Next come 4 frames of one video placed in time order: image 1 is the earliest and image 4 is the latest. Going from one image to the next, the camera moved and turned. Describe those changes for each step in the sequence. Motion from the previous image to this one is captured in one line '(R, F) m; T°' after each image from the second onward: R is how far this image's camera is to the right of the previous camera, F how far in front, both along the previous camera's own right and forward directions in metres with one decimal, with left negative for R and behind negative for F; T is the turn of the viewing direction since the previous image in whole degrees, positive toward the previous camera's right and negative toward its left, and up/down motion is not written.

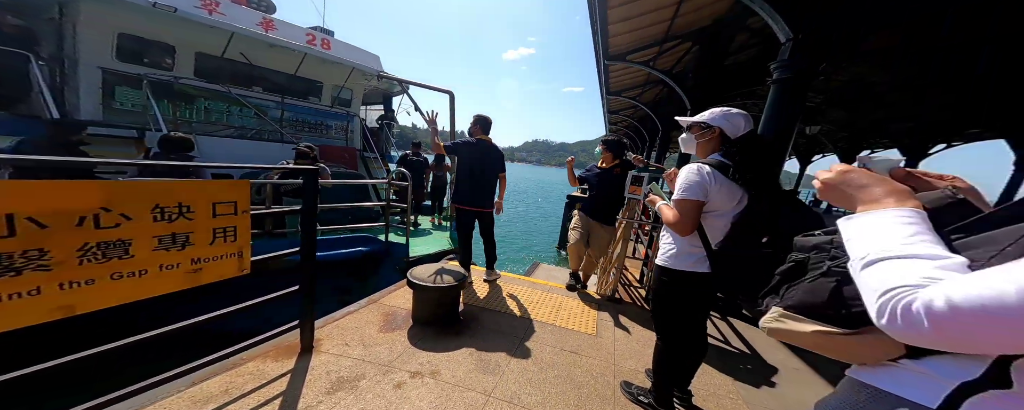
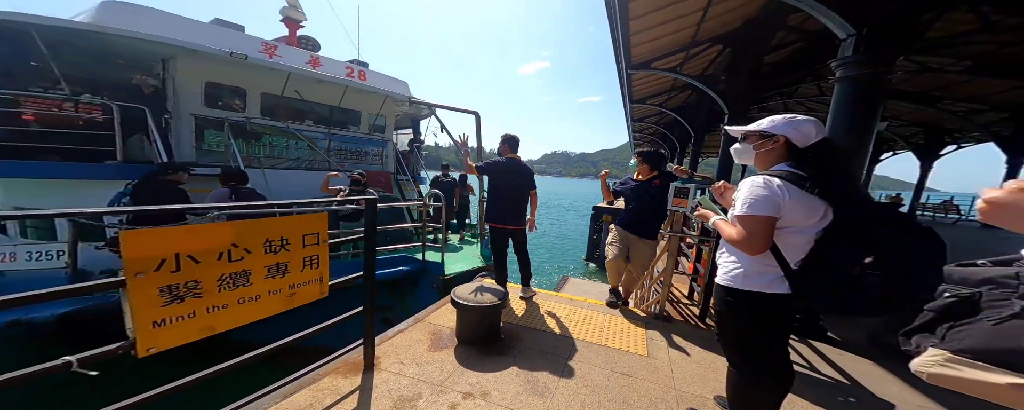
(-0.4, -0.1) m; -4°
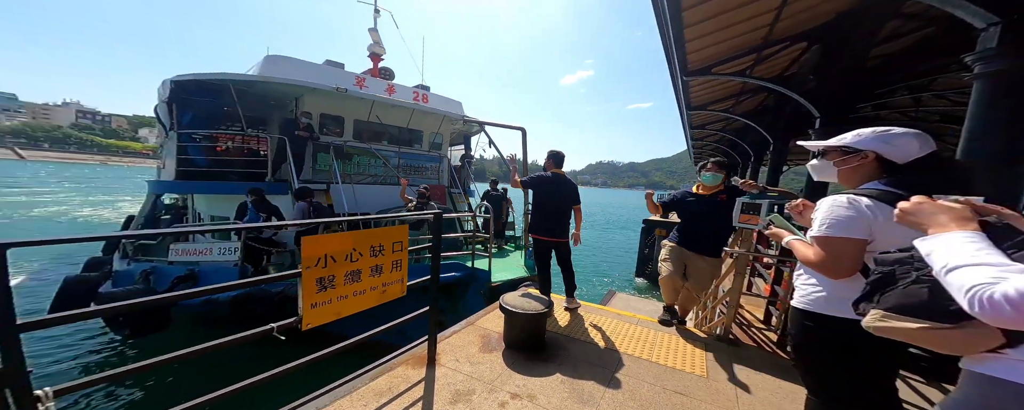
(-0.1, -0.4) m; -9°
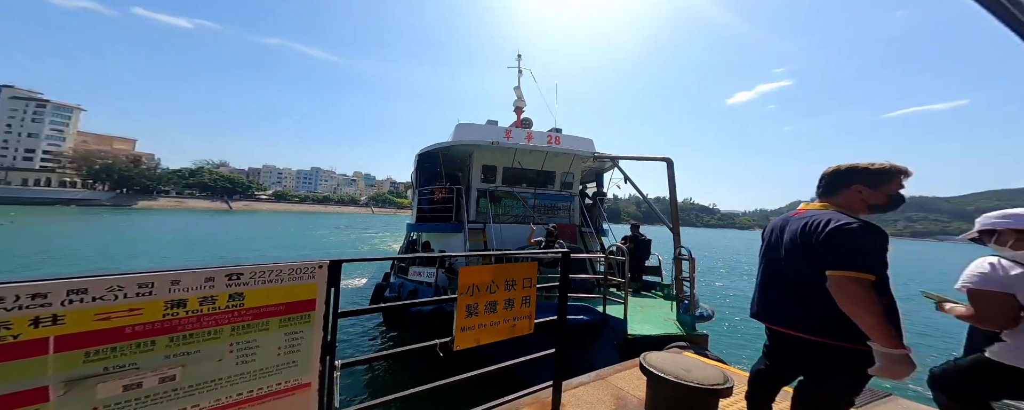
(0.0, +0.2) m; -26°
